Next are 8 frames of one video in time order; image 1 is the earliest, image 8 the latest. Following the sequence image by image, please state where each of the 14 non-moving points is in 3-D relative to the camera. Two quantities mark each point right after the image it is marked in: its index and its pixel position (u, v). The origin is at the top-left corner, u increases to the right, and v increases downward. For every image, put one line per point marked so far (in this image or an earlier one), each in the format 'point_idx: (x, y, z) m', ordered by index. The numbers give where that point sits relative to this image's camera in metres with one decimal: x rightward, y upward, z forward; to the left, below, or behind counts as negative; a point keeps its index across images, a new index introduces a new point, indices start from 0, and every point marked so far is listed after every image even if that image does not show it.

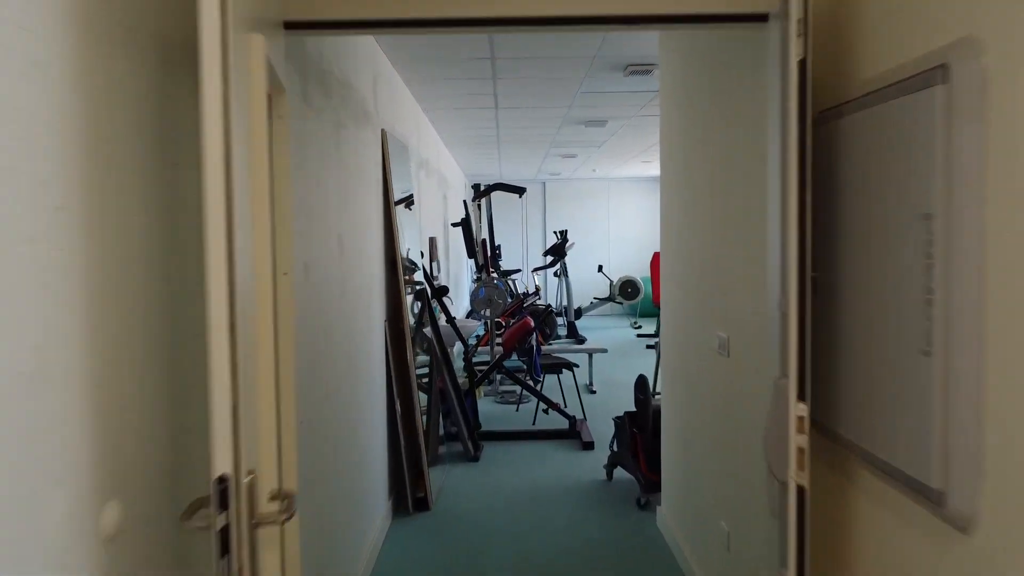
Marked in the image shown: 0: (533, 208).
0: (+0.3, +1.0, +10.7) m
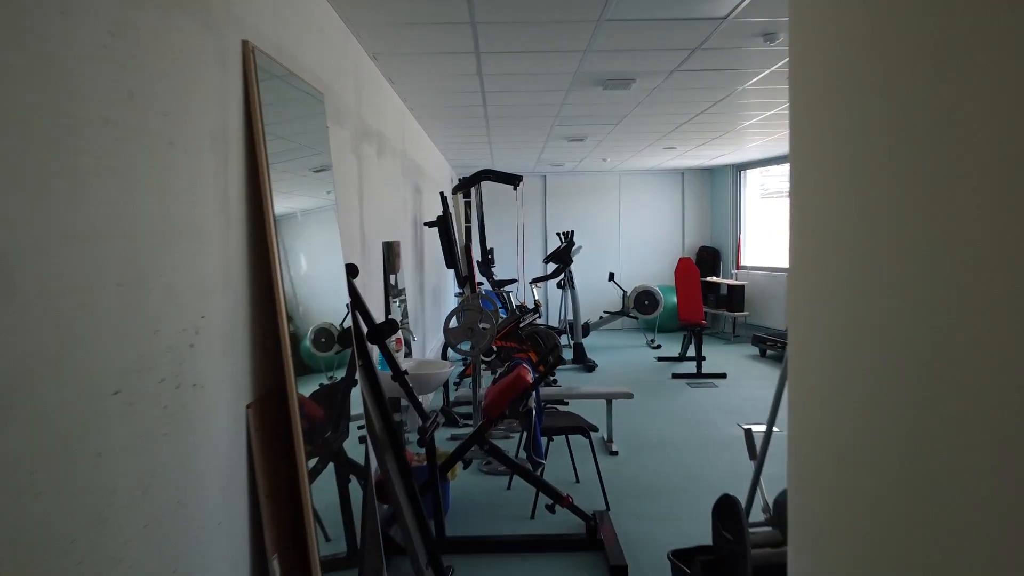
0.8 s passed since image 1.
0: (+0.2, +0.9, +9.2) m
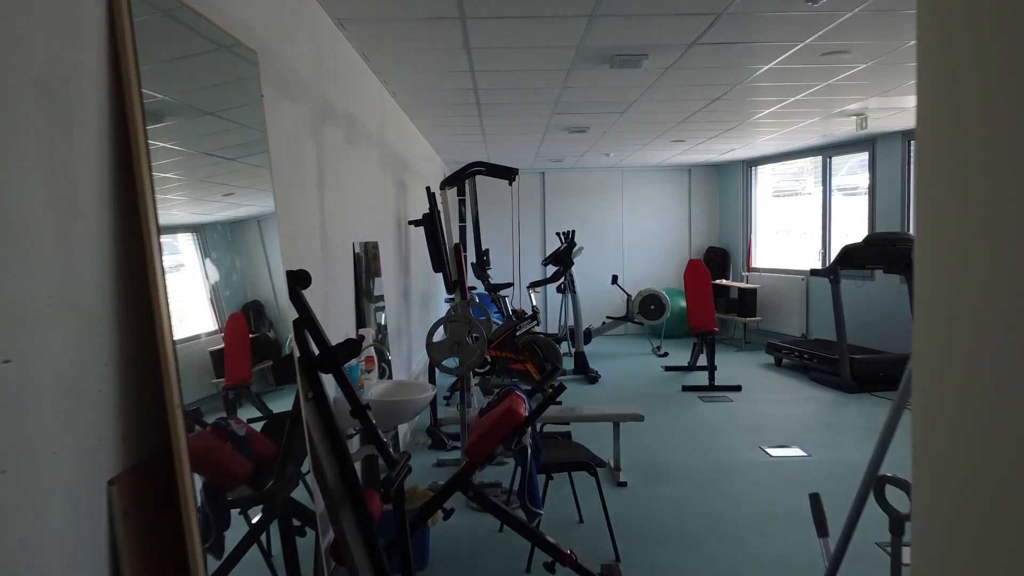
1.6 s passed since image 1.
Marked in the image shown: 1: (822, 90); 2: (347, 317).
0: (+0.2, +0.9, +8.7) m
1: (+1.8, +1.1, +4.9) m
2: (-0.6, -0.1, +2.8) m
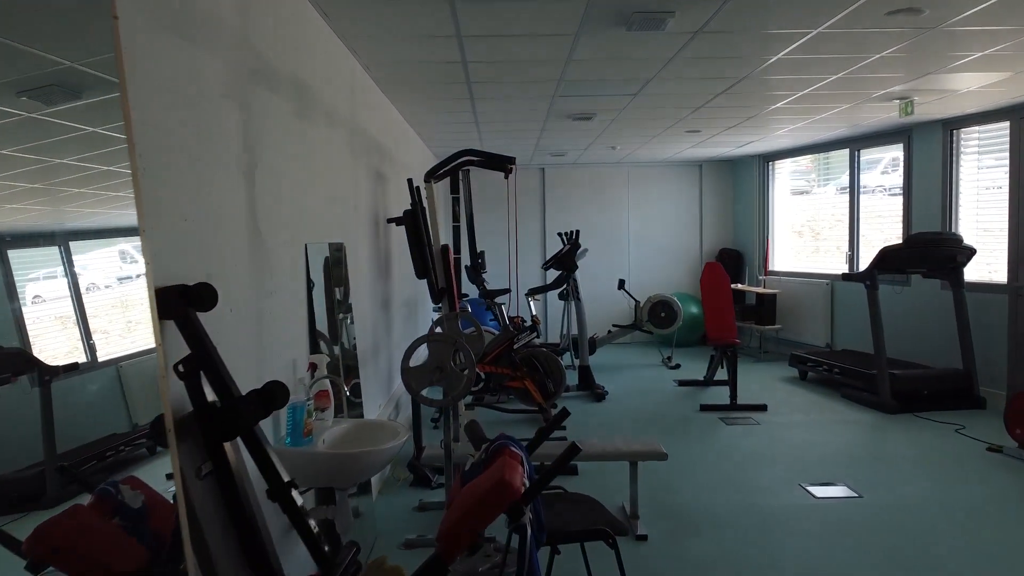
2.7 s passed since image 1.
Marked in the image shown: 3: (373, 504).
0: (+0.2, +0.8, +8.1) m
1: (+1.8, +1.1, +4.2) m
2: (-0.6, -0.1, +2.2) m
3: (-0.5, -0.8, +3.2) m
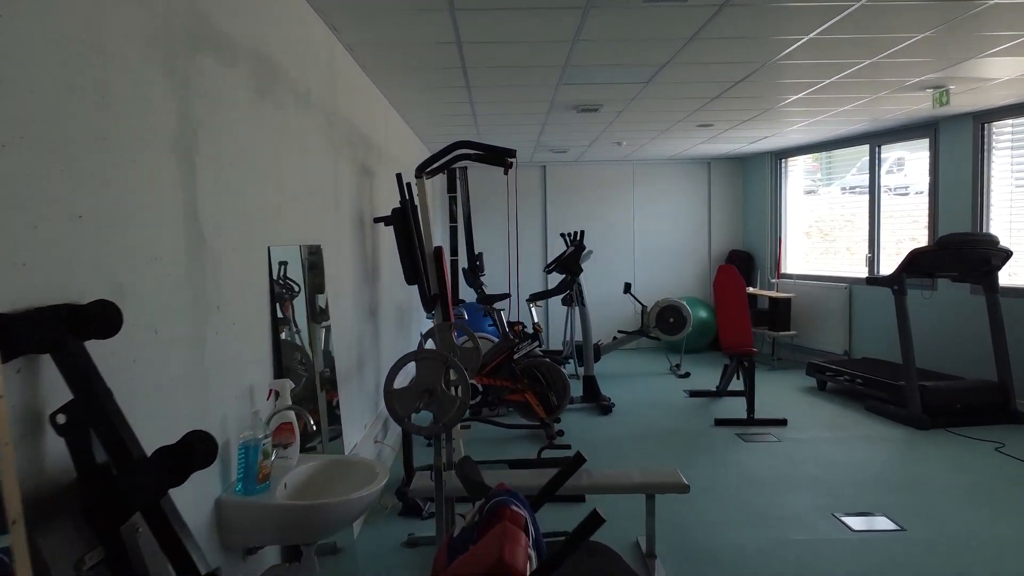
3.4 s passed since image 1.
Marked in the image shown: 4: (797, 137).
0: (+0.2, +0.8, +7.8) m
1: (+1.8, +1.1, +3.9) m
2: (-0.6, -0.2, +1.8) m
3: (-0.5, -0.9, +2.8) m
4: (+2.2, +1.2, +6.4) m
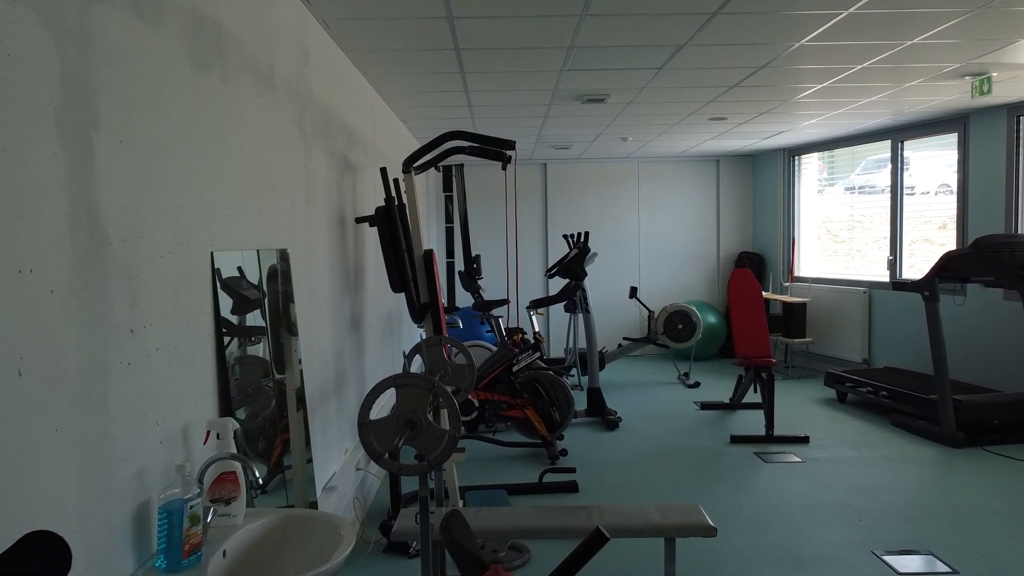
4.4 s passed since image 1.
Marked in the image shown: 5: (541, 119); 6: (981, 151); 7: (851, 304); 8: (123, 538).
0: (+0.1, +0.8, +7.4) m
1: (+1.8, +1.0, +3.5) m
2: (-0.6, -0.2, +1.5) m
3: (-0.5, -0.9, +2.4) m
4: (+2.2, +1.1, +6.0) m
5: (+0.2, +1.0, +5.0) m
6: (+2.8, +0.8, +4.9) m
7: (+2.5, -0.1, +6.0) m
8: (-0.6, -0.4, +1.2) m
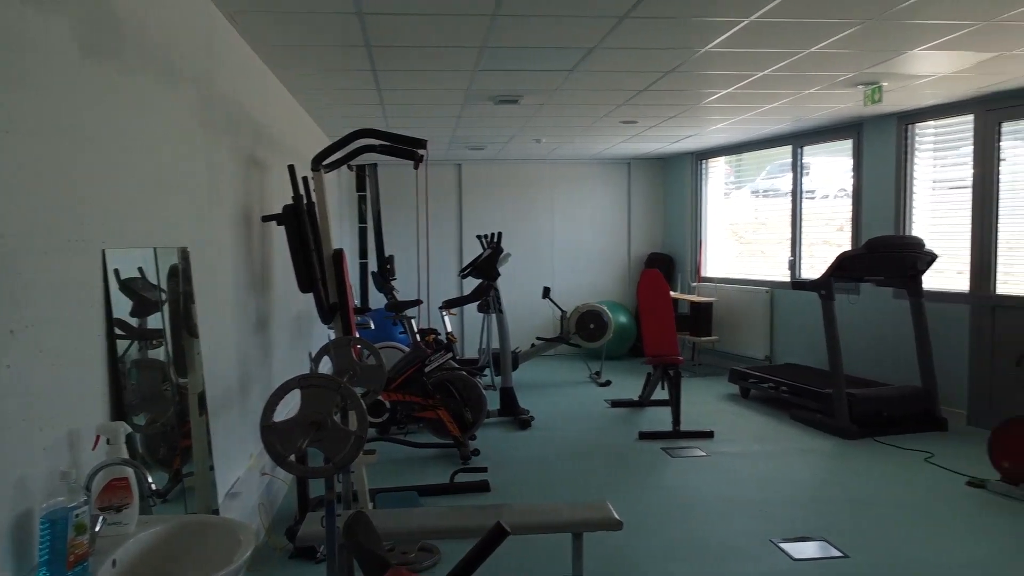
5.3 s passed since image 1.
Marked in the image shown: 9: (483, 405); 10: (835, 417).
0: (-0.6, +0.8, +7.4) m
1: (+1.4, +1.0, +3.7) m
2: (-0.8, -0.2, +1.4) m
3: (-0.8, -0.9, +2.4) m
4: (+1.6, +1.1, +6.2) m
5: (-0.4, +1.0, +4.9) m
6: (+2.3, +0.8, +5.2) m
7: (+1.8, -0.1, +6.2) m
8: (-0.7, -0.4, +1.2) m
9: (-0.1, -0.6, +3.9) m
10: (+1.8, -0.7, +4.5) m
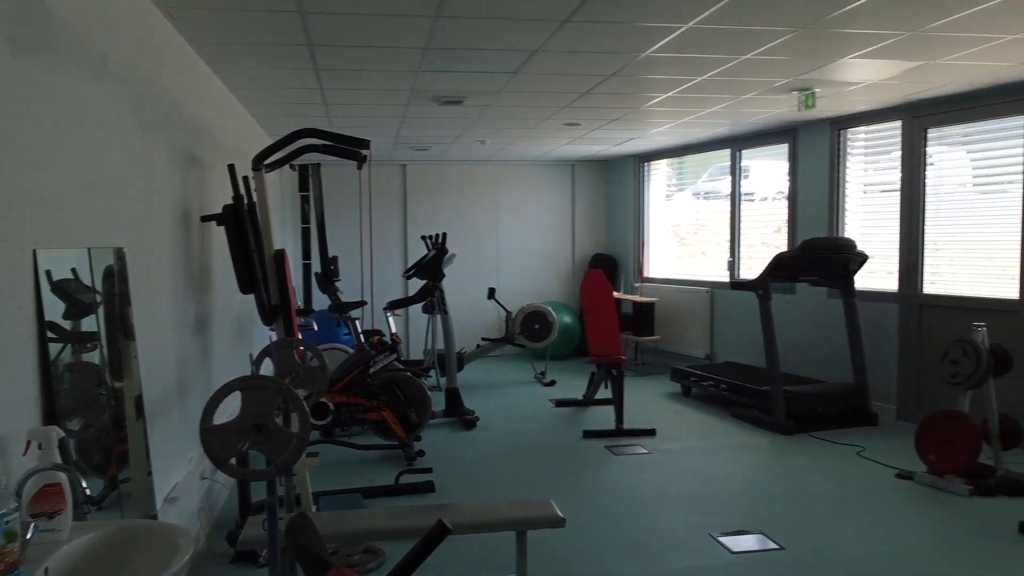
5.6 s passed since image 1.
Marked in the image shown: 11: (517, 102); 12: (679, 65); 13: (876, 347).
0: (-1.1, +0.8, +7.3) m
1: (+1.1, +1.0, +3.8) m
2: (-0.9, -0.2, +1.4) m
3: (-1.0, -0.9, +2.3) m
4: (+1.1, +1.1, +6.3) m
5: (-0.7, +1.0, +4.9) m
6: (+1.9, +0.8, +5.4) m
7: (+1.4, -0.1, +6.4) m
8: (-0.8, -0.4, +1.1) m
9: (-0.4, -0.6, +3.9) m
10: (+1.5, -0.7, +4.6) m
11: (0.0, +1.0, +4.5) m
12: (+0.8, +1.0, +3.8) m
13: (+2.2, -0.4, +4.9) m
